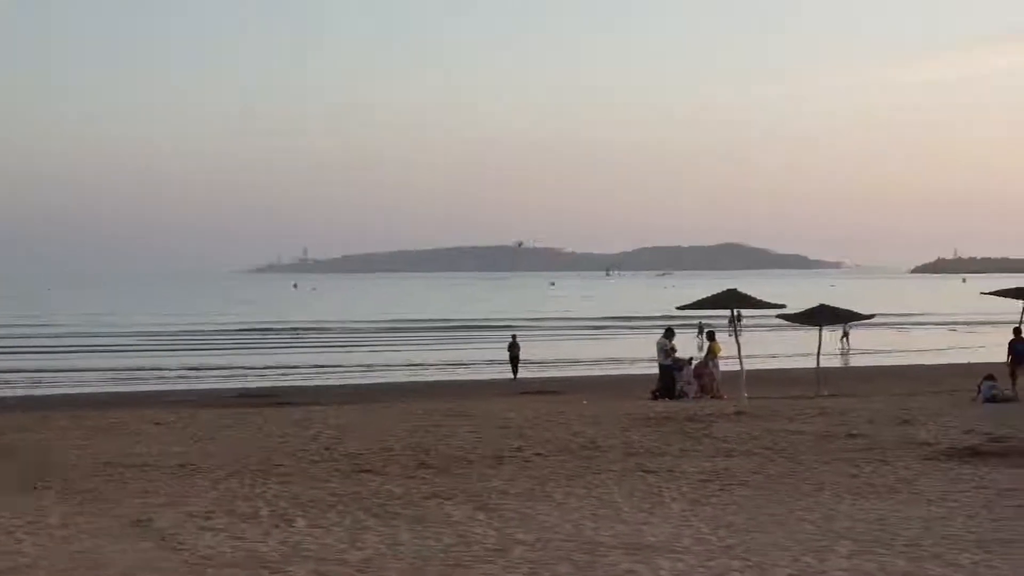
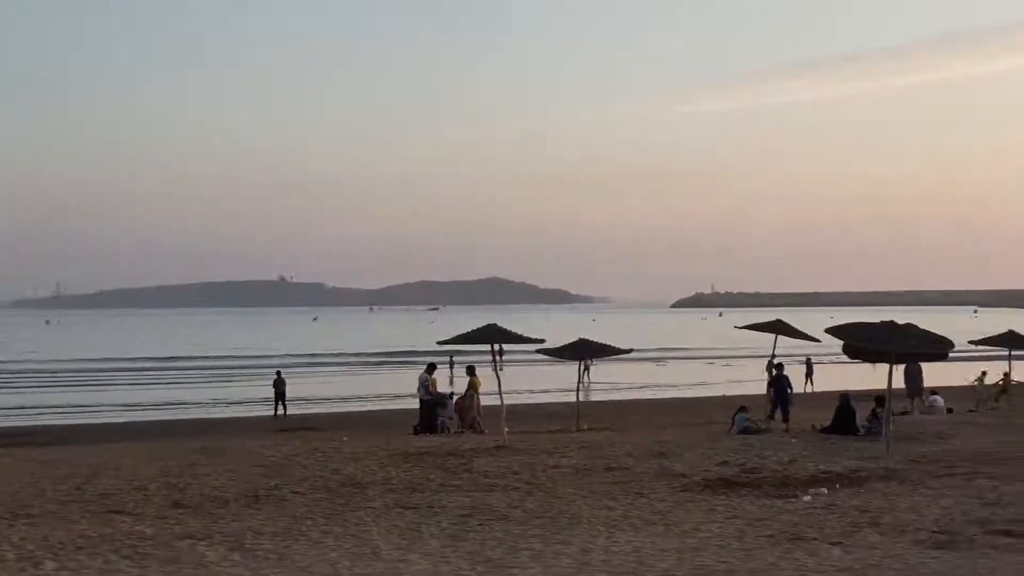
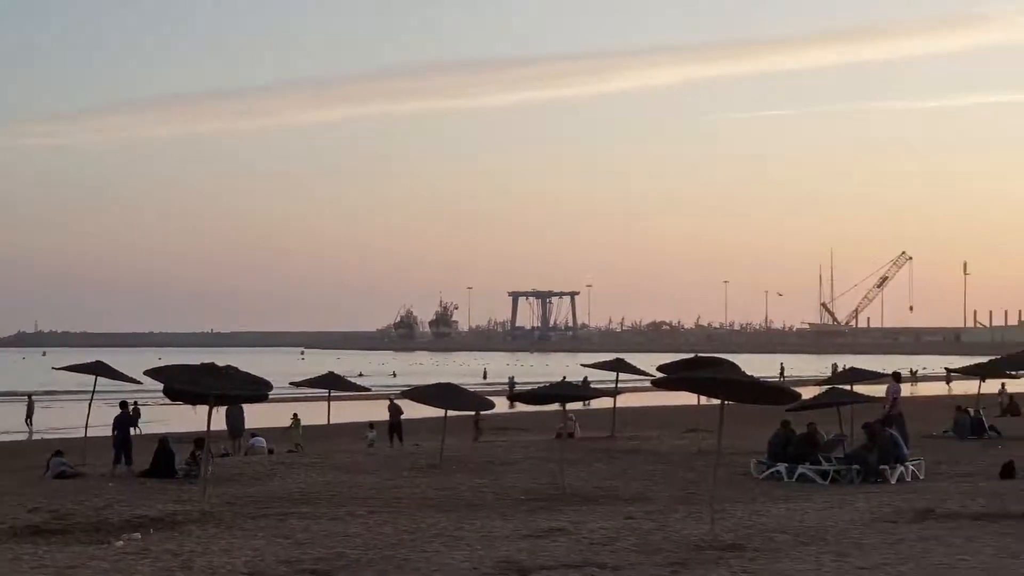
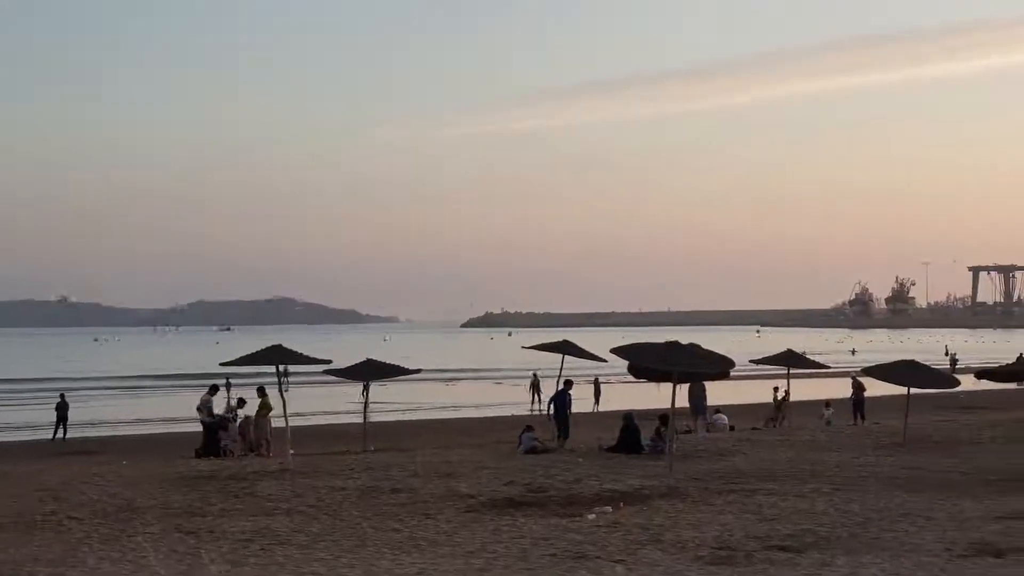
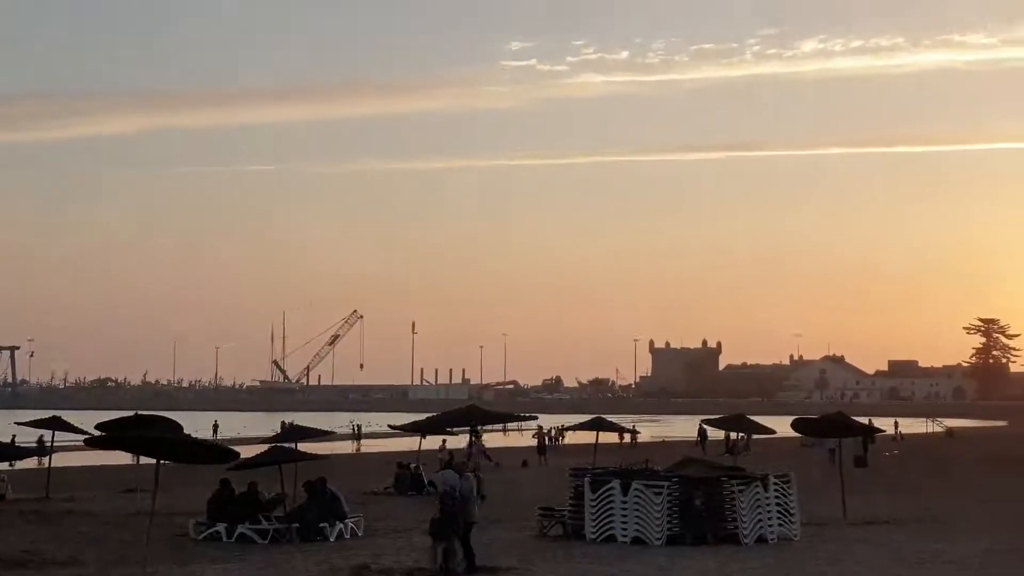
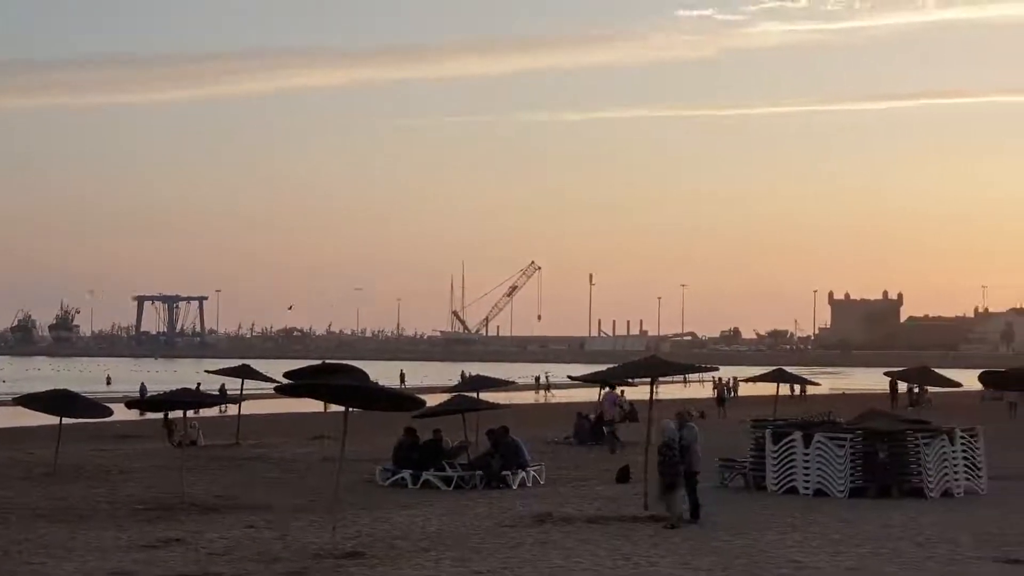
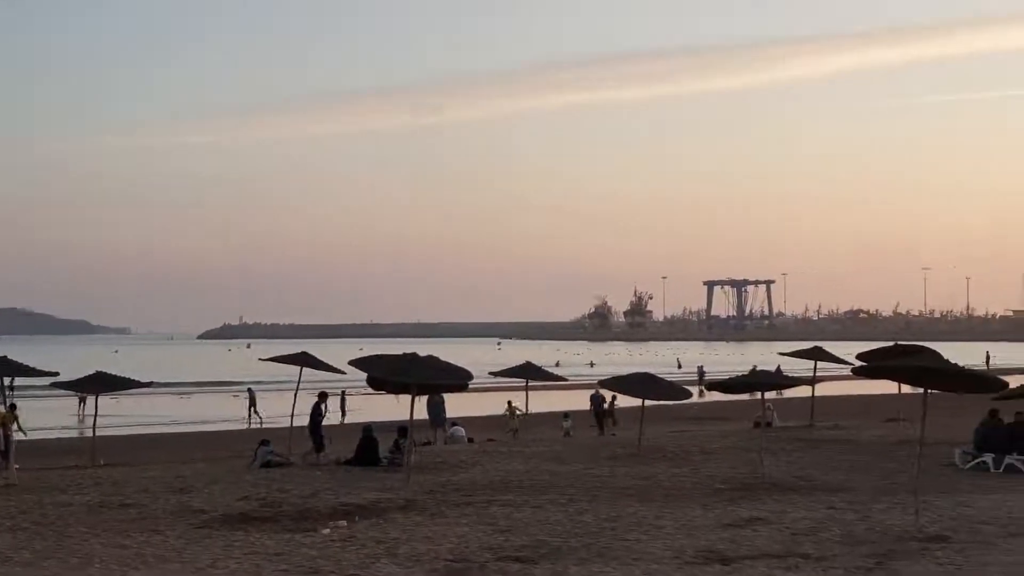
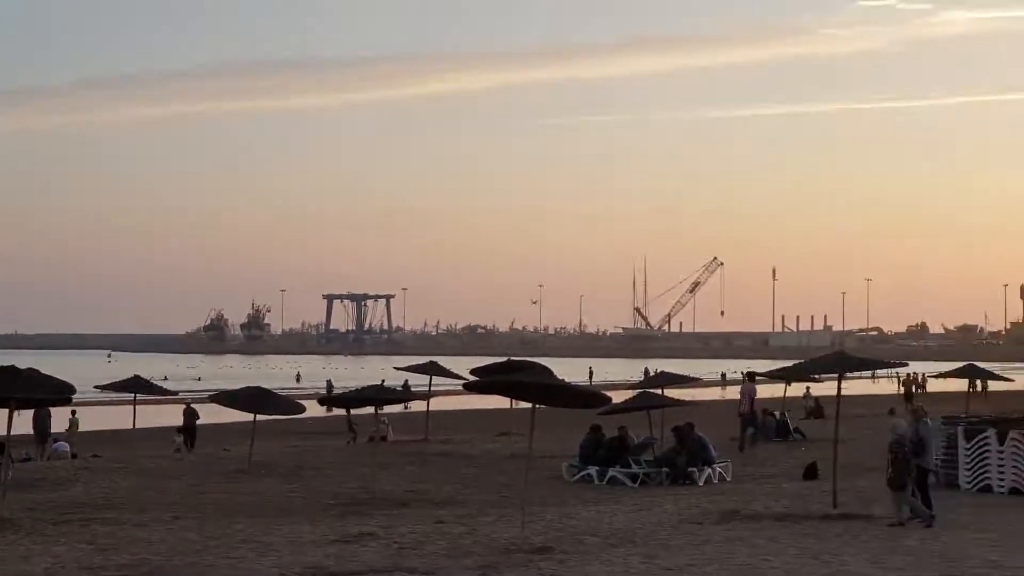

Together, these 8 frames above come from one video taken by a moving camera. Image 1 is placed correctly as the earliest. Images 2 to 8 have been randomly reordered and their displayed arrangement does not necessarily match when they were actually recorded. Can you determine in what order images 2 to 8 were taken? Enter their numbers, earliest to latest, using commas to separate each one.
2, 4, 7, 3, 8, 6, 5
